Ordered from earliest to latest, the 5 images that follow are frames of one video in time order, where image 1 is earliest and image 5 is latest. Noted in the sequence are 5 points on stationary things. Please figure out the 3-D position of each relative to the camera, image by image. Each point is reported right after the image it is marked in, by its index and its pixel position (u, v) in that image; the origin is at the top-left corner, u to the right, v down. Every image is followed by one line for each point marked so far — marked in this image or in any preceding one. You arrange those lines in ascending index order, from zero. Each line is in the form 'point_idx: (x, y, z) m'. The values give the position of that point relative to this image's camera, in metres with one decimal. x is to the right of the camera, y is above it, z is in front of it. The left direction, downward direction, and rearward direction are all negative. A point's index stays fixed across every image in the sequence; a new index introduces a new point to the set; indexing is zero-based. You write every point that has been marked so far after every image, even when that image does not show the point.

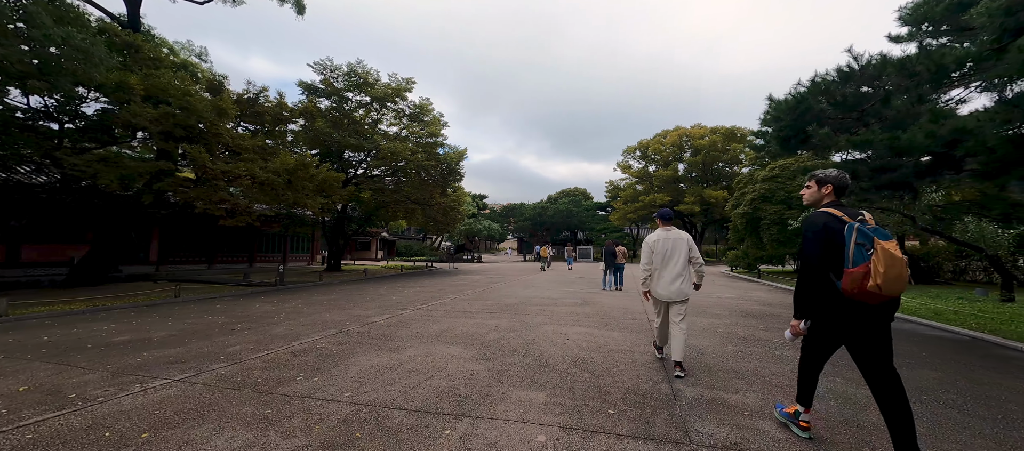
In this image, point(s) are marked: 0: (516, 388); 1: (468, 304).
0: (0.0, -1.3, +3.2) m
1: (-0.9, -1.6, +8.1) m
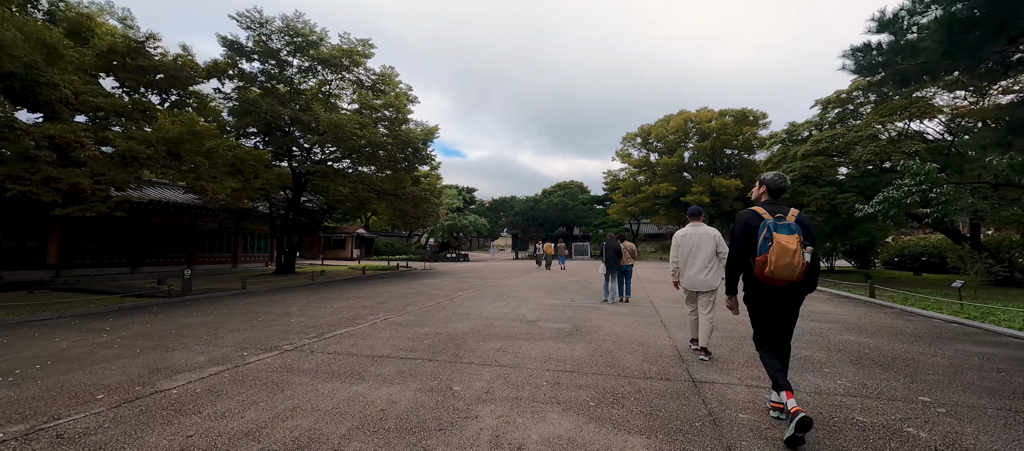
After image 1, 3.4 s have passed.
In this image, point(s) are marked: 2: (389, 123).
0: (-0.6, -1.2, +0.2) m
1: (-1.6, -1.4, +5.1) m
2: (-4.5, +3.8, +14.2) m
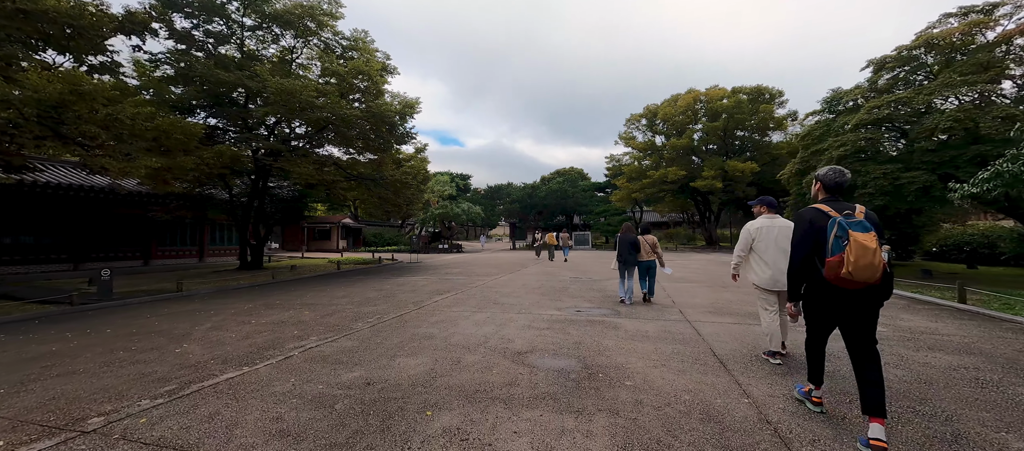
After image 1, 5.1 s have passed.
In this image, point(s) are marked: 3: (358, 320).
0: (-0.8, -1.2, -1.7) m
1: (-1.8, -1.3, +3.2) m
2: (-4.7, +4.1, +12.1) m
3: (-2.3, -1.4, +5.6) m
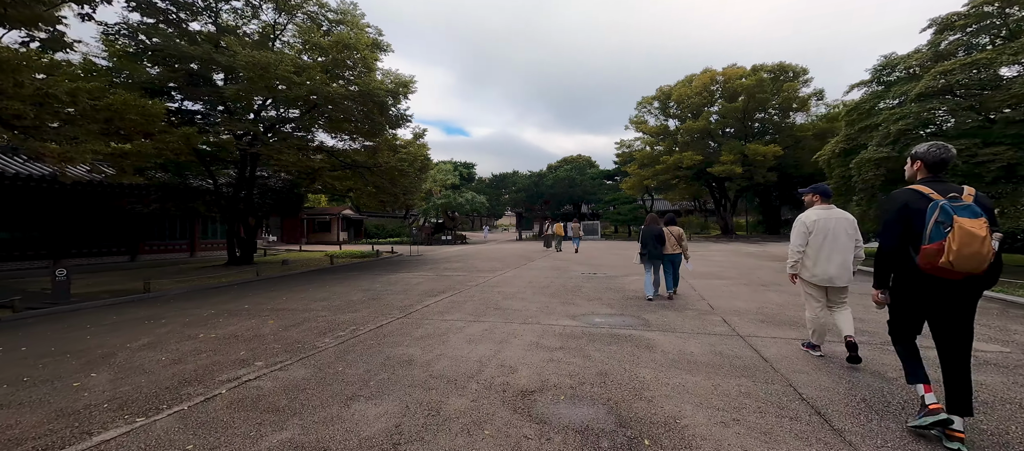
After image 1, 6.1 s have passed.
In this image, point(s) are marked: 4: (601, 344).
0: (-0.9, -1.3, -2.7) m
1: (-1.8, -1.3, +2.2) m
2: (-4.6, +4.4, +11.0) m
3: (-2.2, -1.3, +4.6) m
4: (+0.9, -1.1, +3.7) m
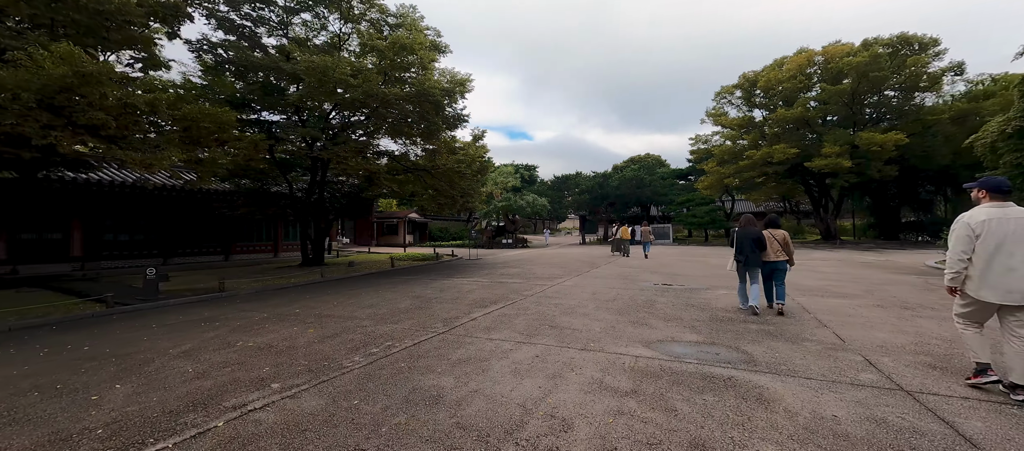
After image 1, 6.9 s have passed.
0: (-1.5, -1.2, -3.3) m
1: (-1.6, -1.3, +1.7) m
2: (-2.9, +4.3, +10.9) m
3: (-1.6, -1.3, +4.1) m
4: (+1.3, -1.2, +2.7) m
